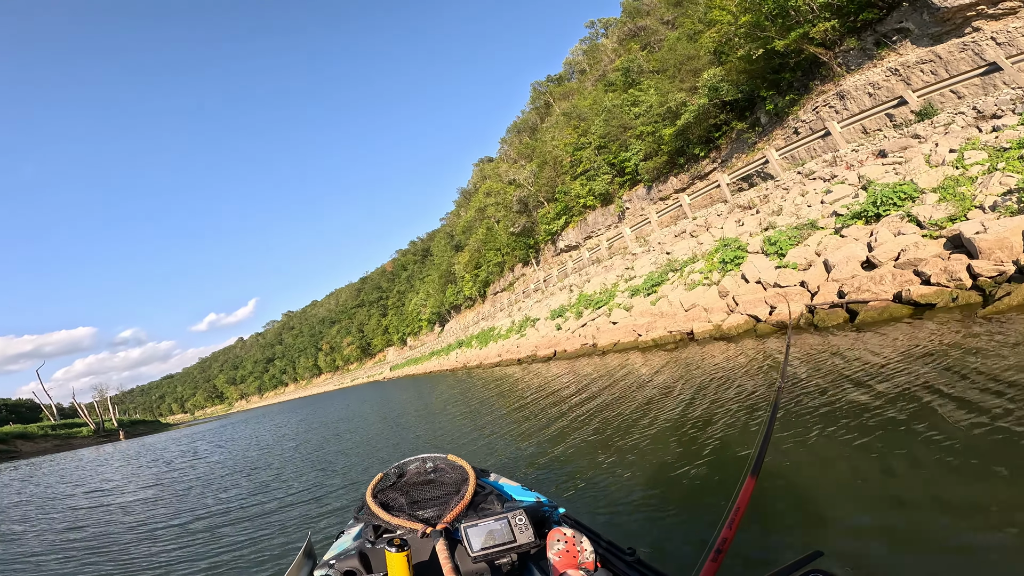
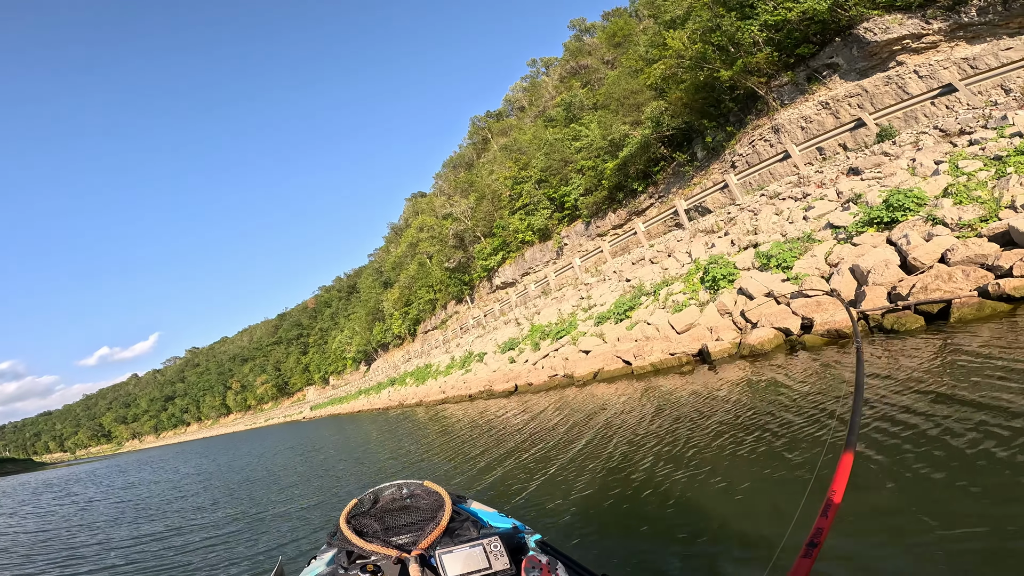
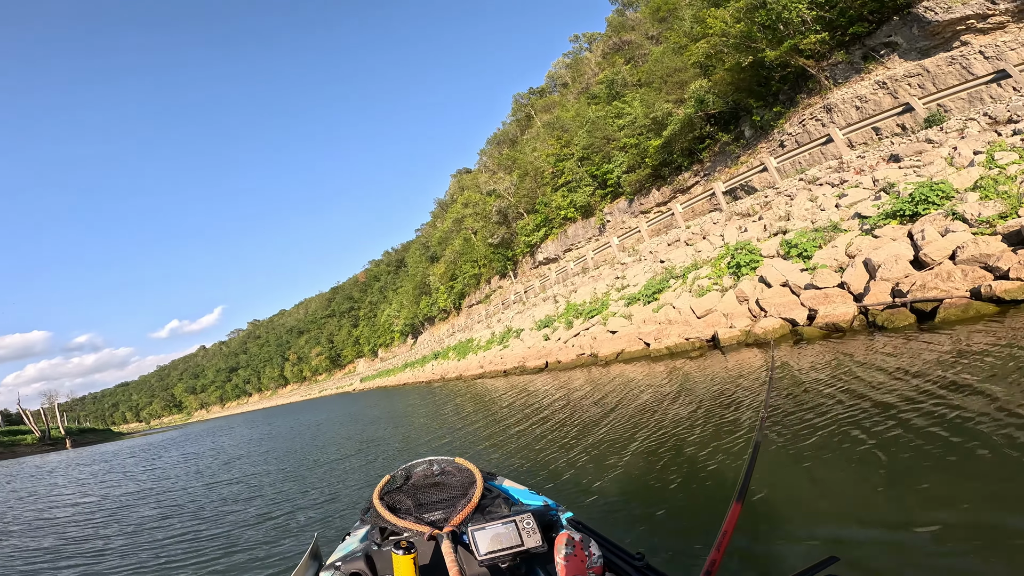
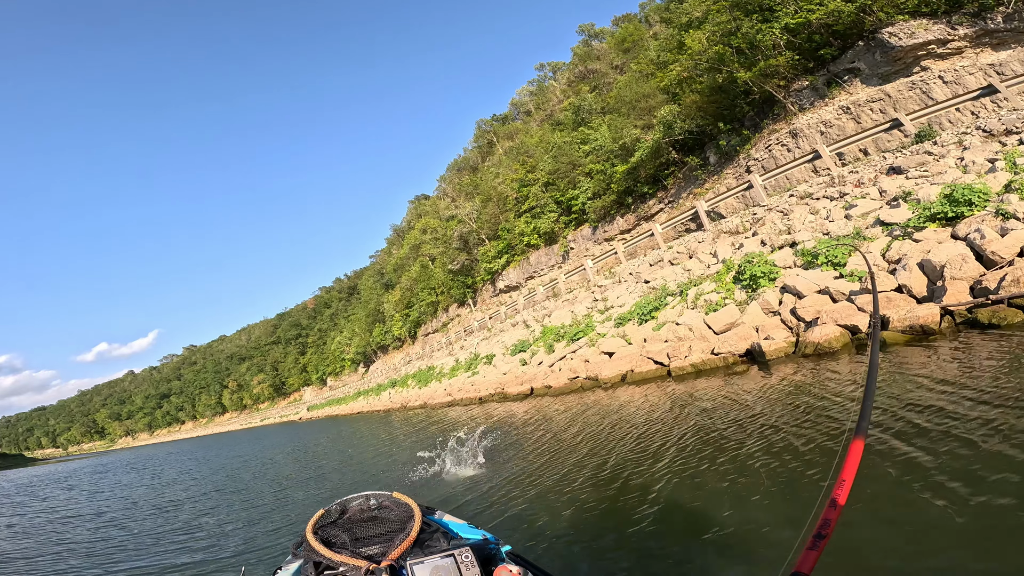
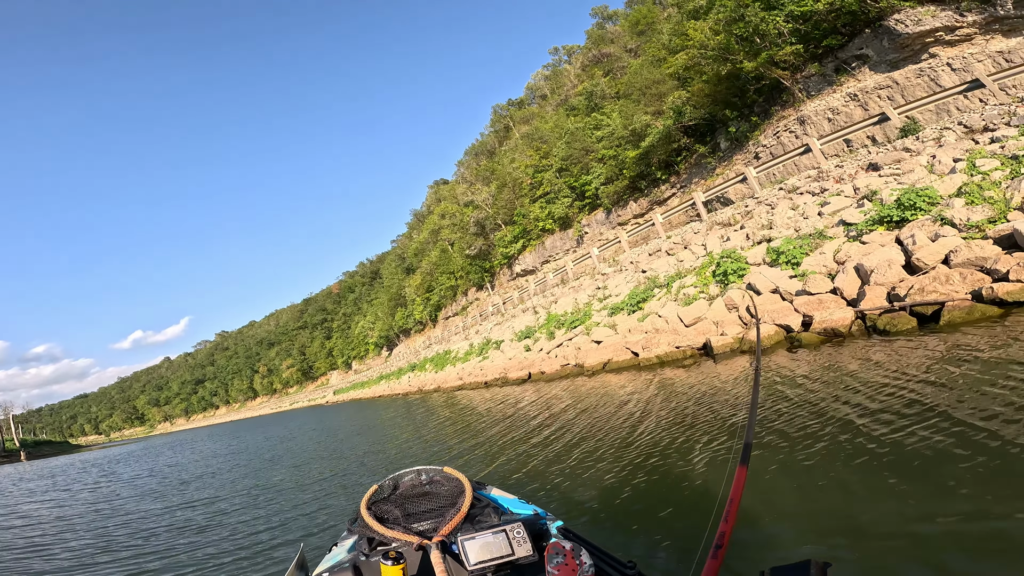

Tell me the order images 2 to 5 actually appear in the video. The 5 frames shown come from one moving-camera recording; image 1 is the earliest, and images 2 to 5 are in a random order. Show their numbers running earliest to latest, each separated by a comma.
3, 5, 2, 4
